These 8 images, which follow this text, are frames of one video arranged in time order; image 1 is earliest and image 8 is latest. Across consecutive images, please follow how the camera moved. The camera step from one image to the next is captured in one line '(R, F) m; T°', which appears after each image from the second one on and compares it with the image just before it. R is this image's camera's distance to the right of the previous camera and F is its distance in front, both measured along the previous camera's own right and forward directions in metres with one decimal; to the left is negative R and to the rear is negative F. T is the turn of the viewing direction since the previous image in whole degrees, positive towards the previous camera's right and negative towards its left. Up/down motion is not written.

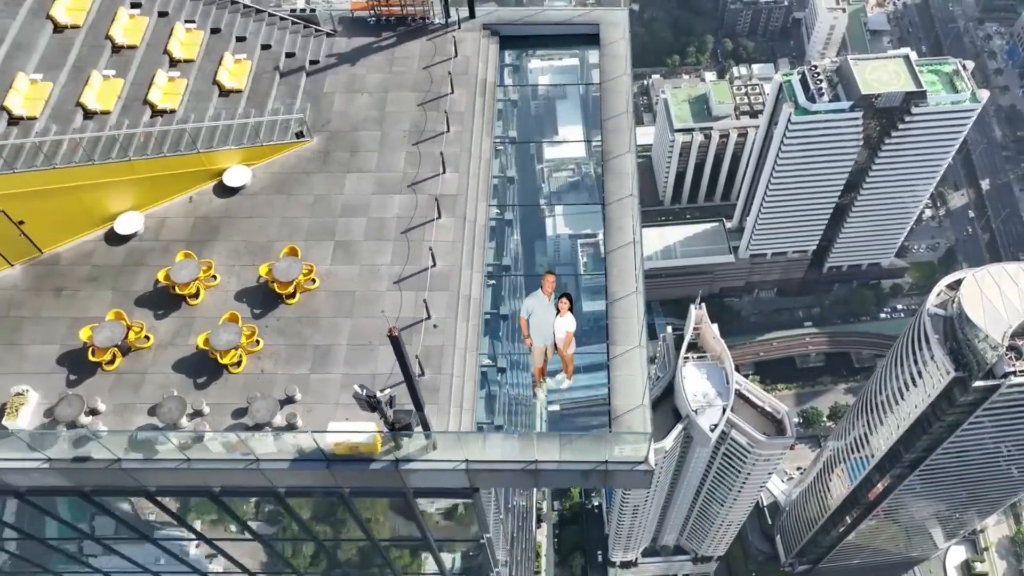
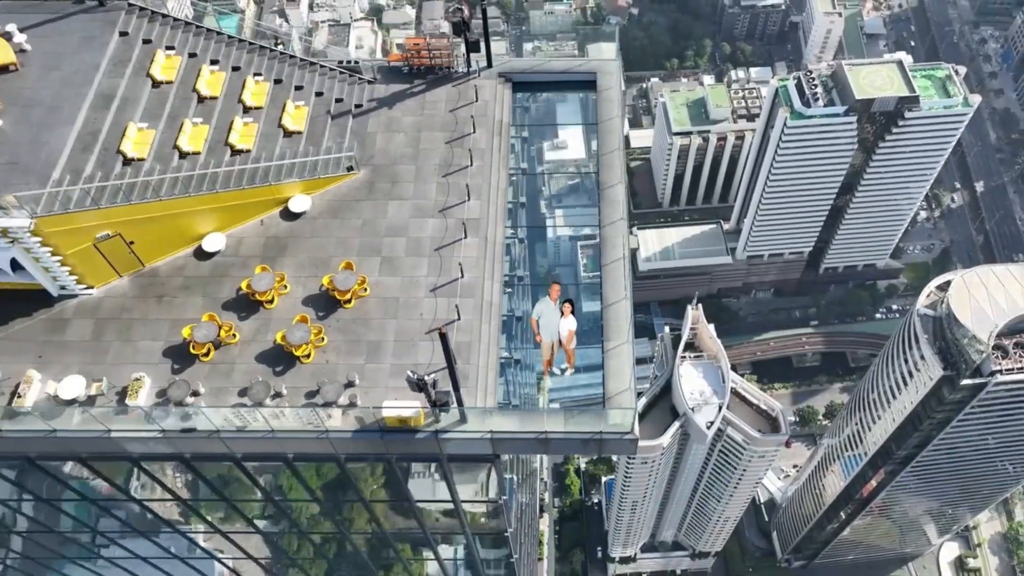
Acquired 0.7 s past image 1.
(-0.2, -2.3) m; 0°
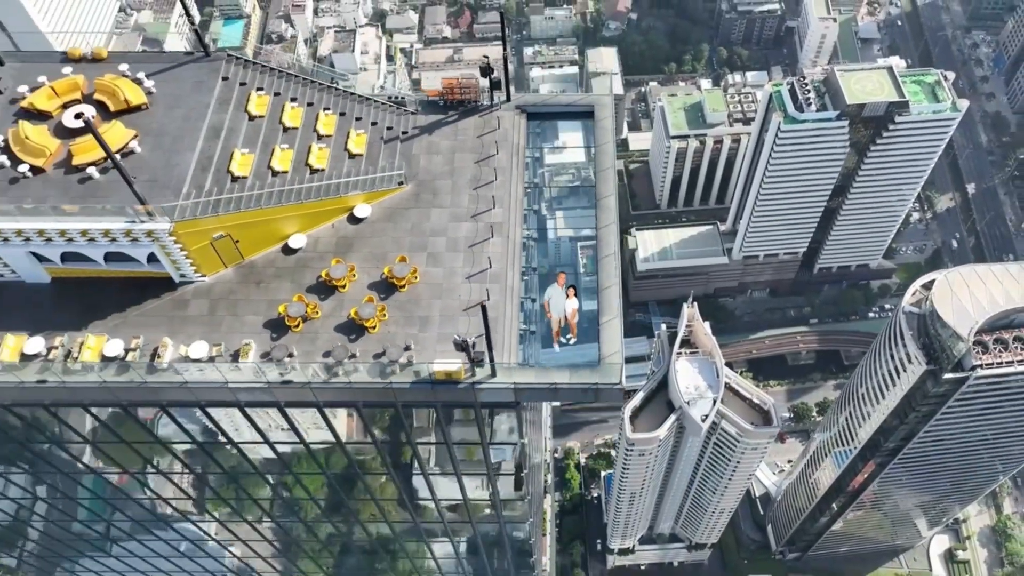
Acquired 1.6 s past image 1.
(-0.4, -3.5) m; 0°
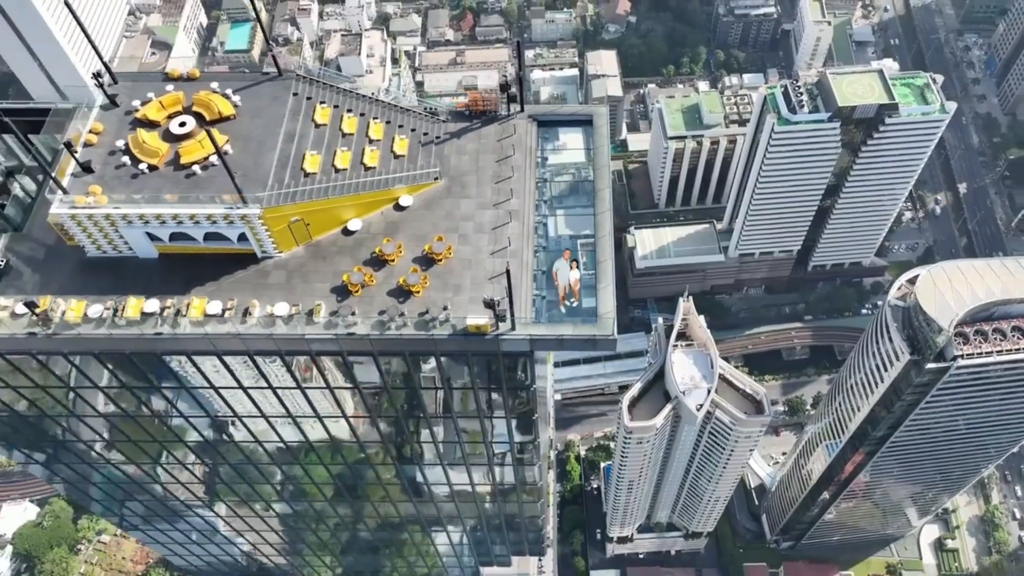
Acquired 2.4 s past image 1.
(-0.4, -3.9) m; 0°
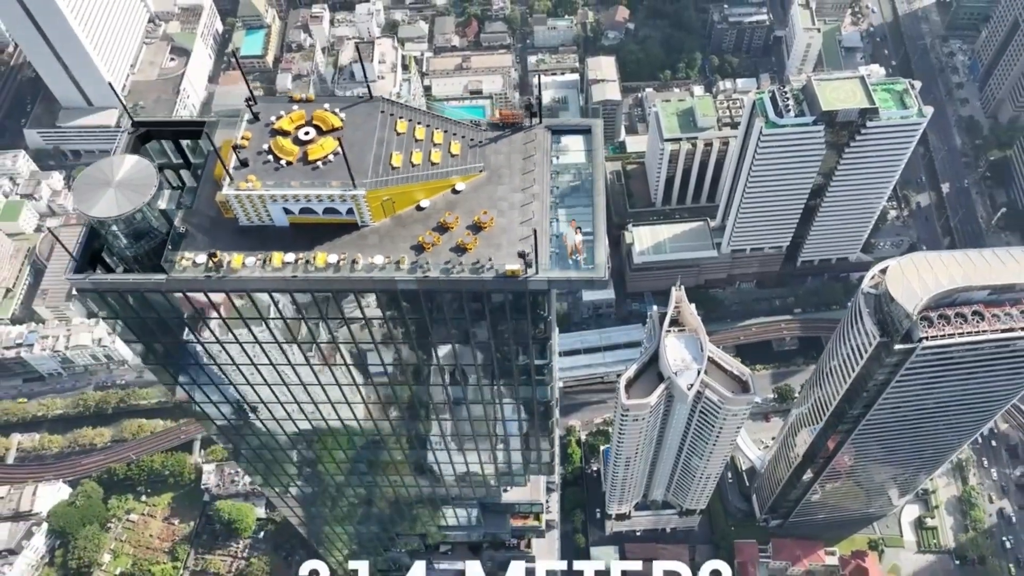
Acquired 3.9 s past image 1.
(-0.9, -8.4) m; 0°
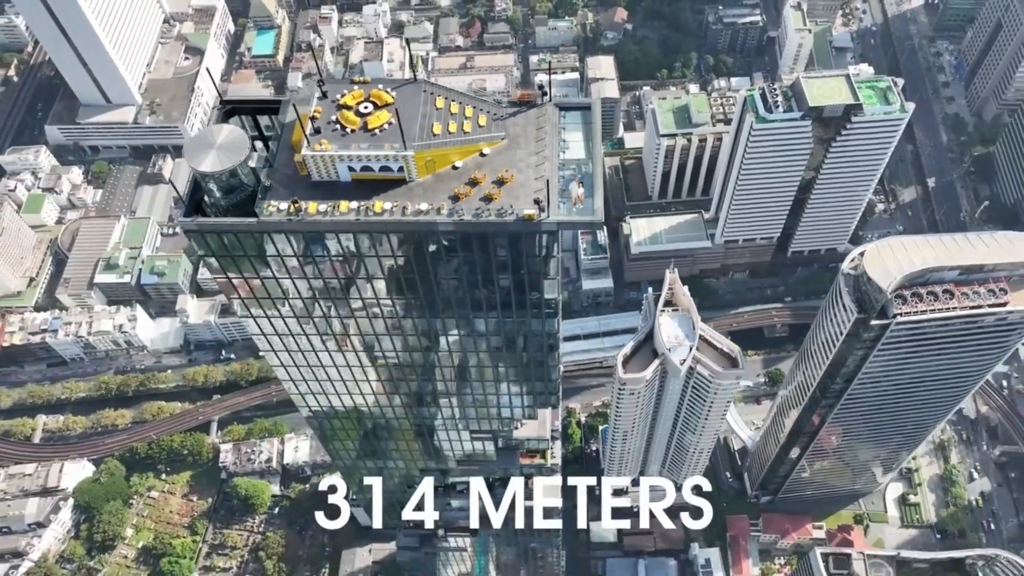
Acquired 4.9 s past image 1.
(-0.8, -7.2) m; 0°
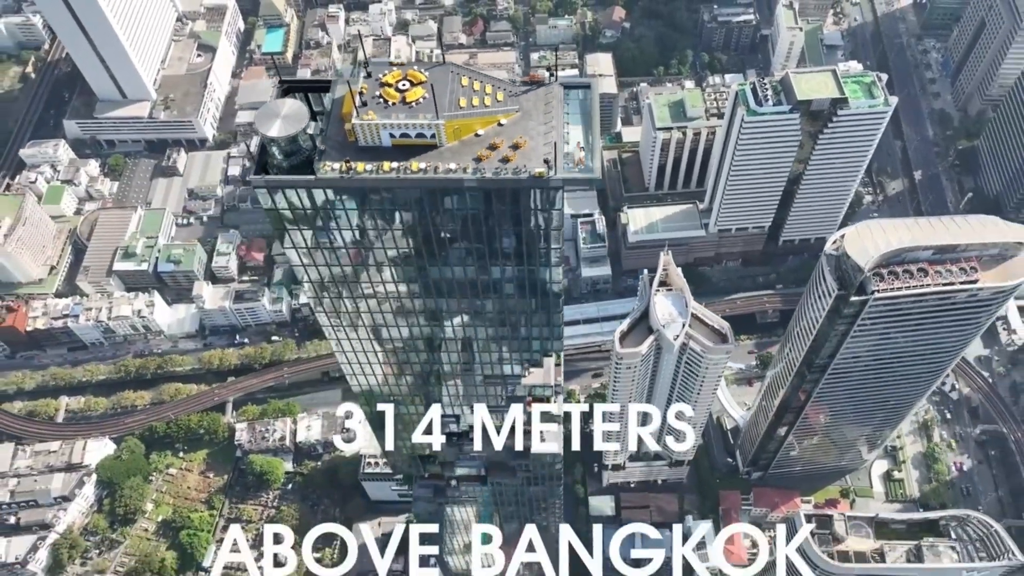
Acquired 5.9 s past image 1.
(-0.8, -7.1) m; 0°
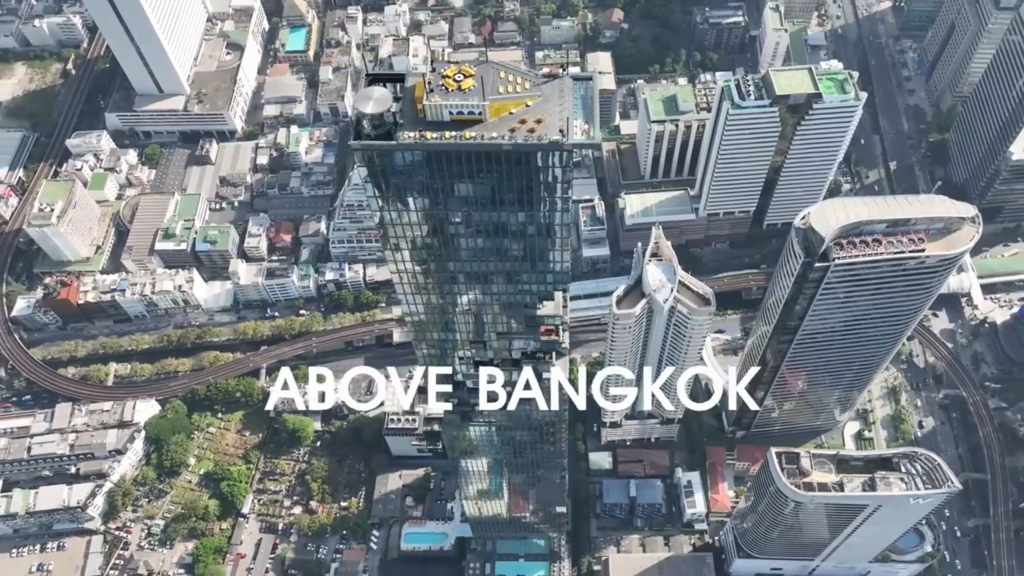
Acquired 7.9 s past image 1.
(-1.9, -16.7) m; 0°
